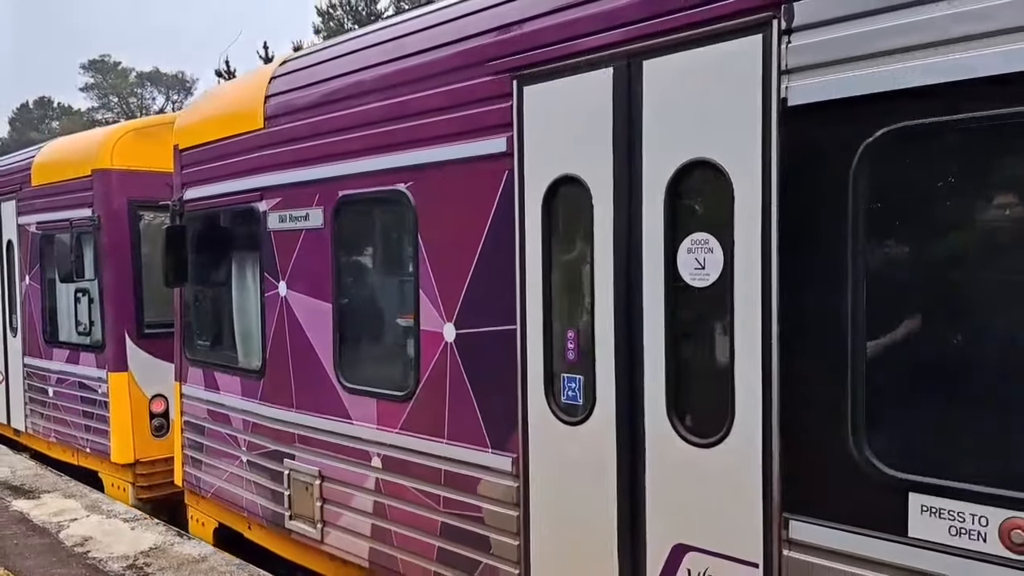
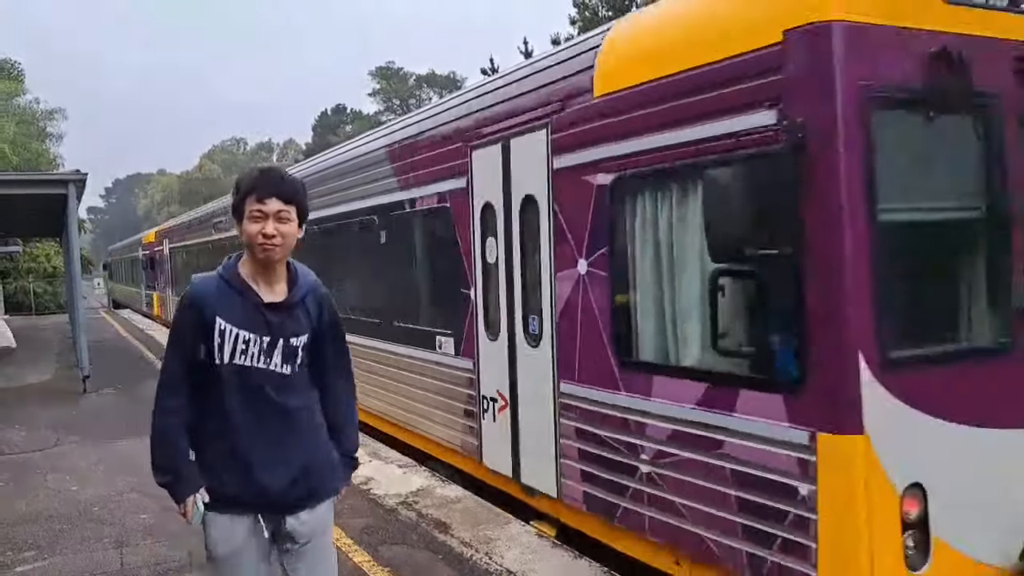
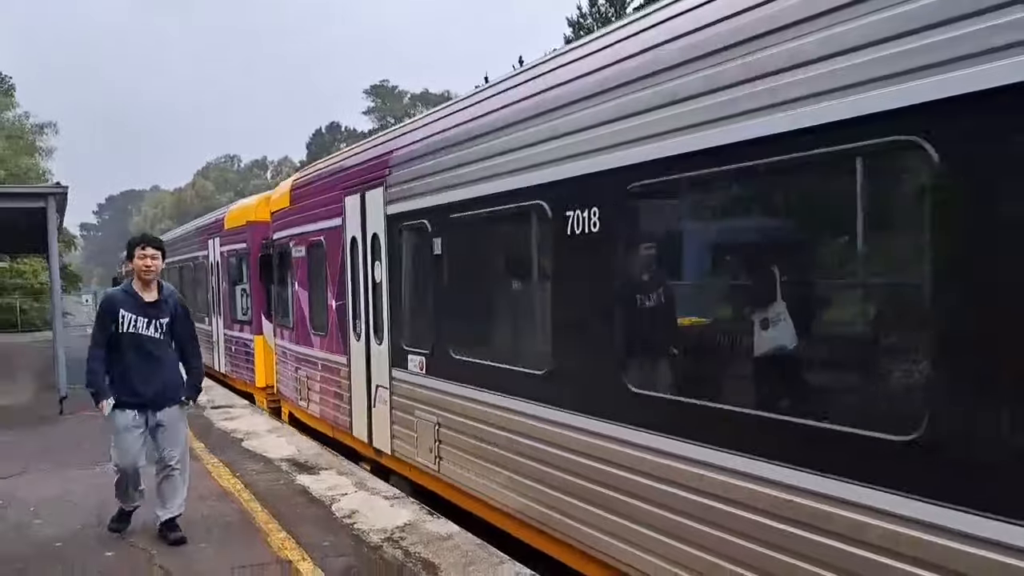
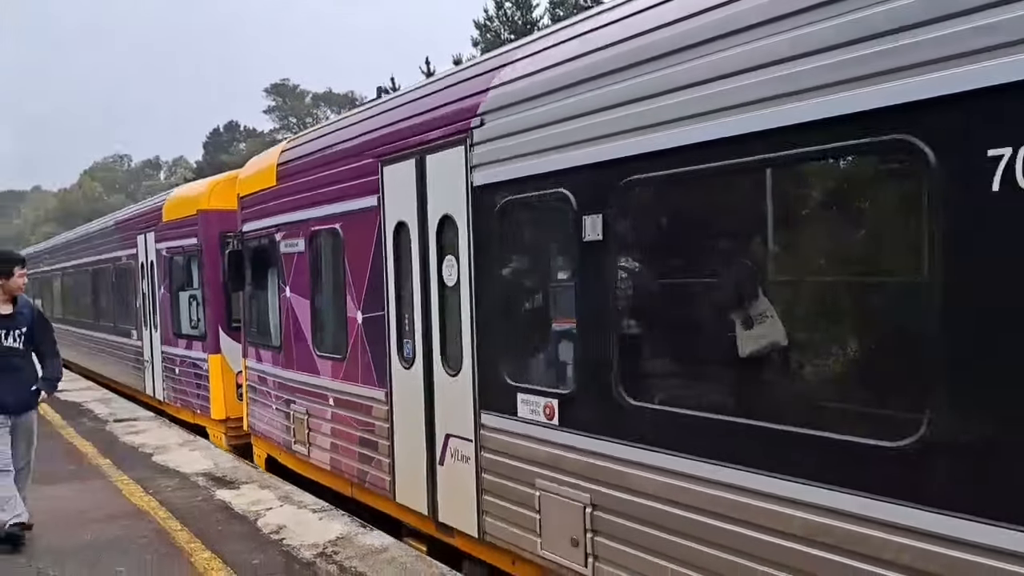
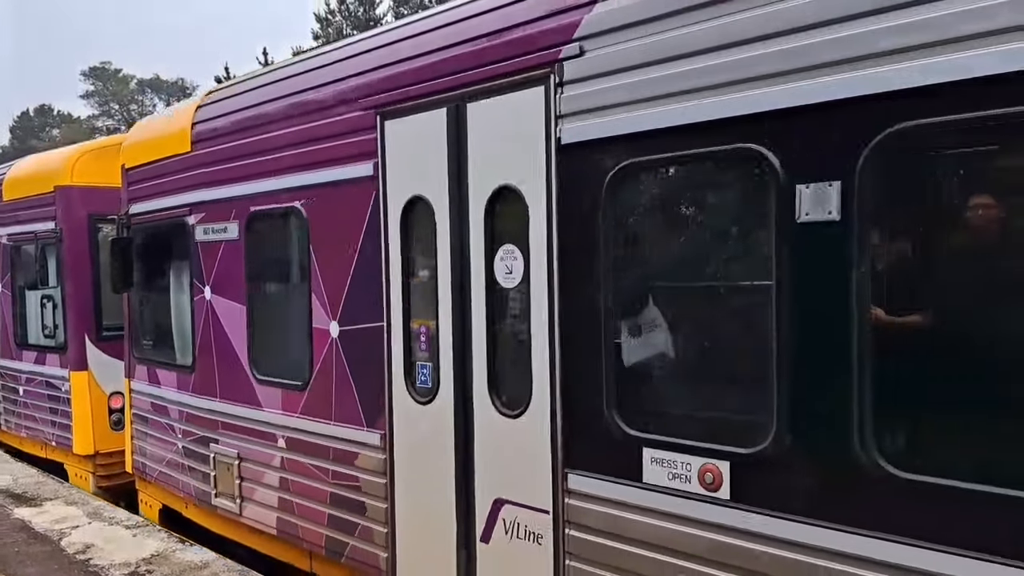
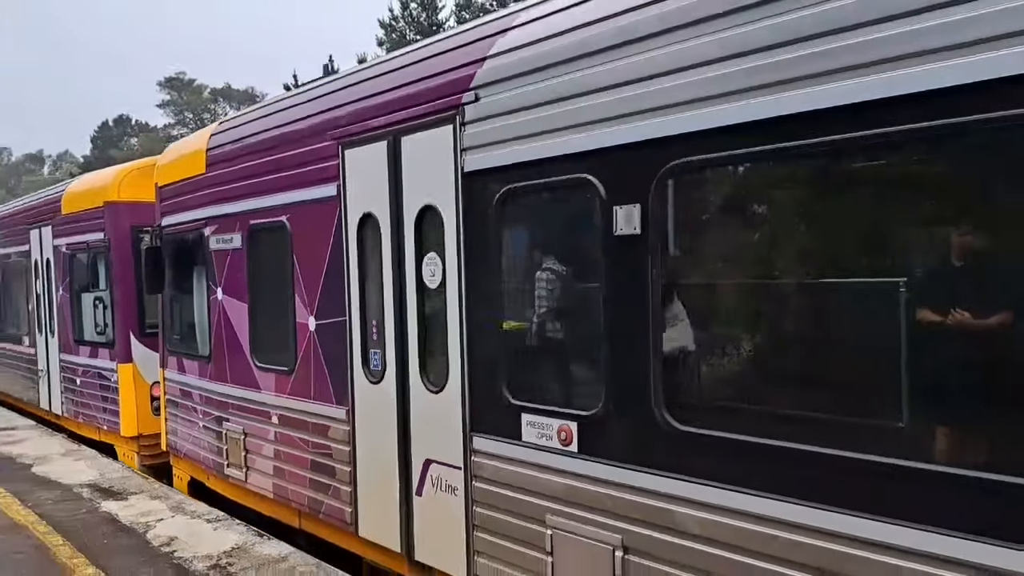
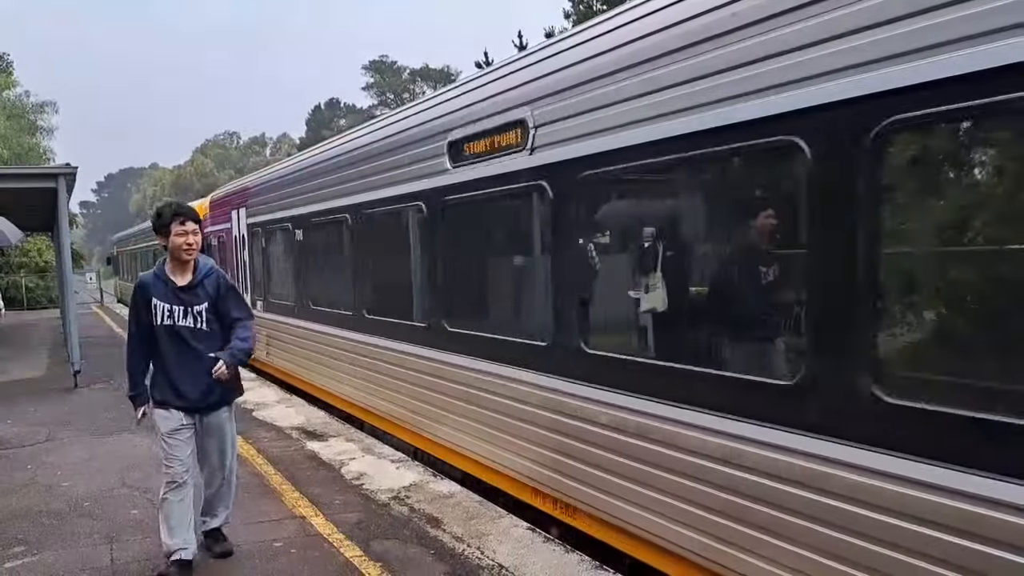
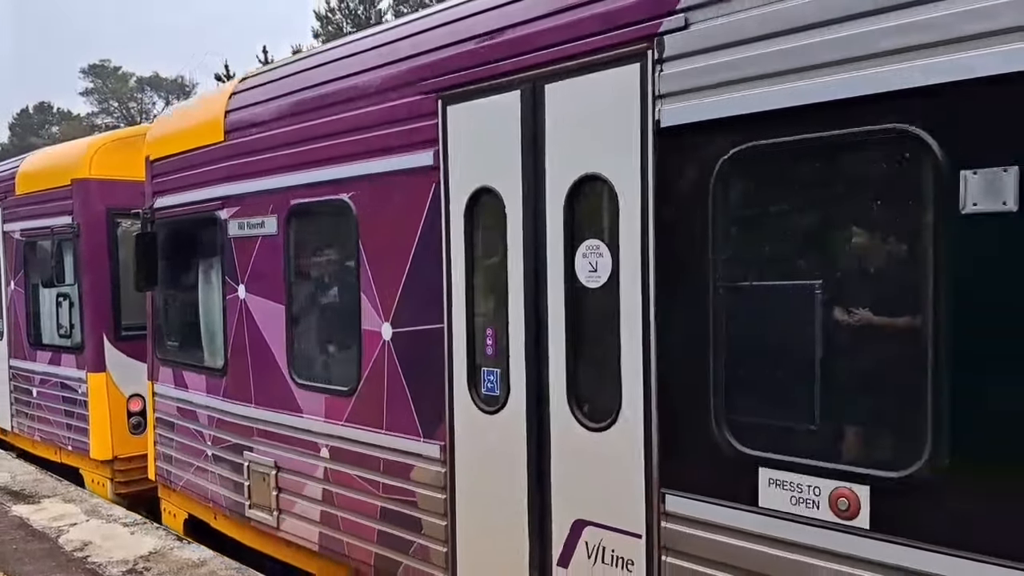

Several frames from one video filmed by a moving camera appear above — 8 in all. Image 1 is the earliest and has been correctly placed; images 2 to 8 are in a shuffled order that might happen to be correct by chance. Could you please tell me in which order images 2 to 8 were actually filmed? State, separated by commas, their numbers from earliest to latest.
8, 5, 6, 4, 3, 7, 2
